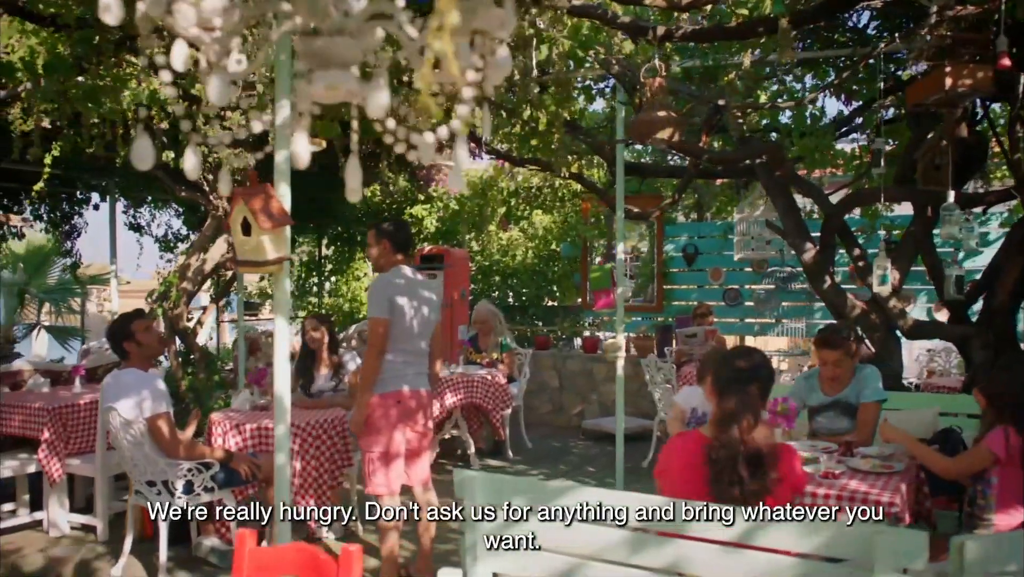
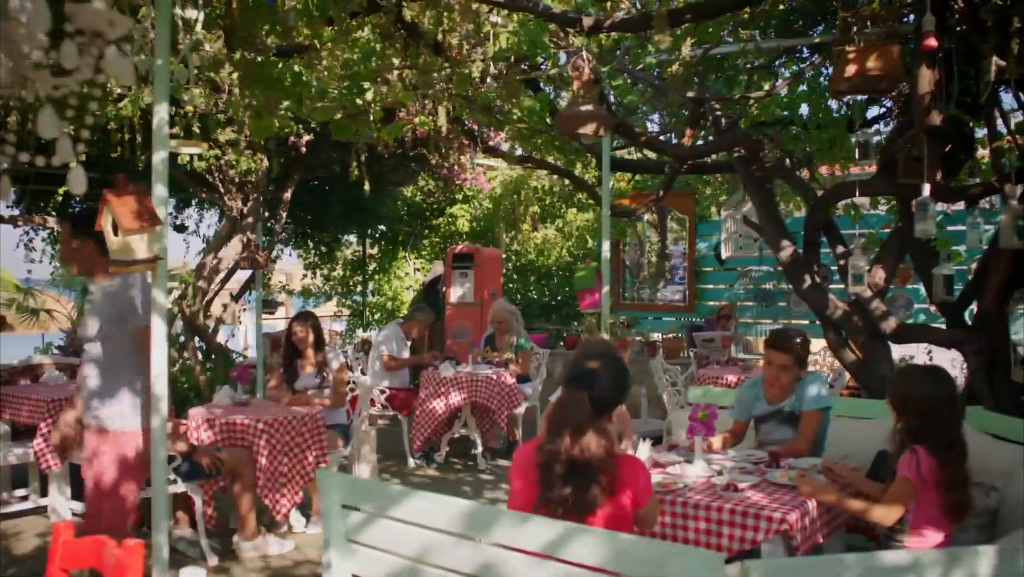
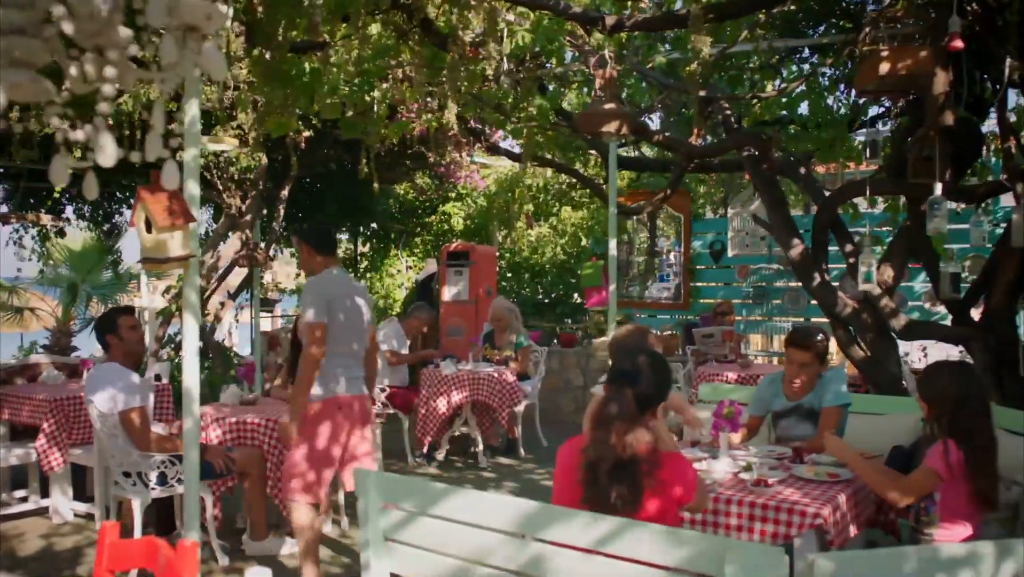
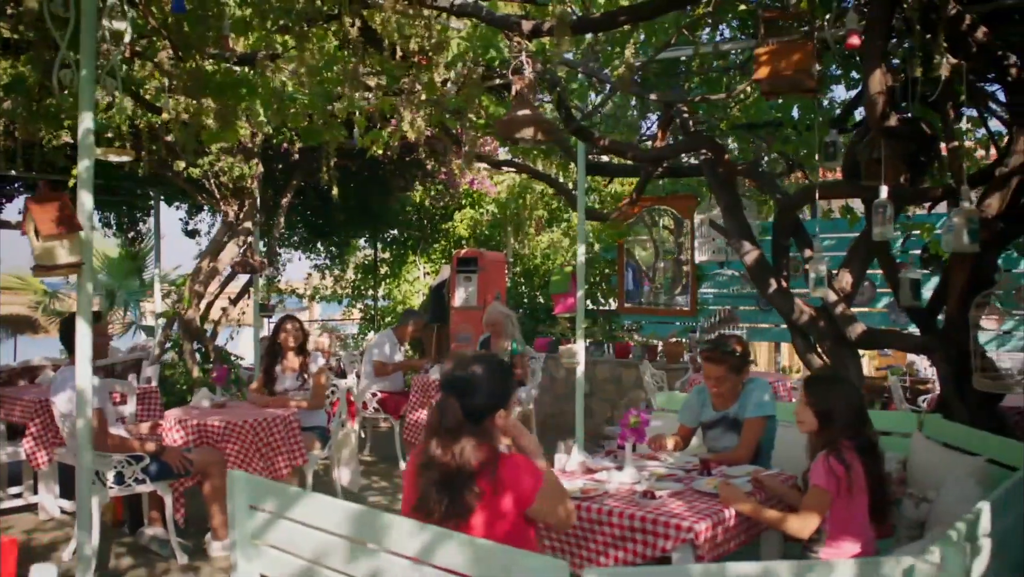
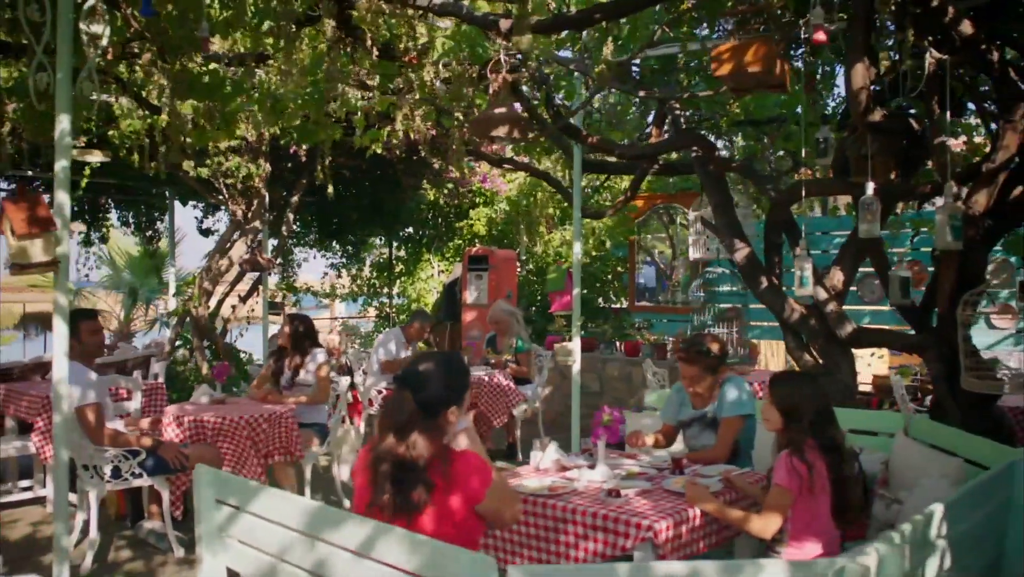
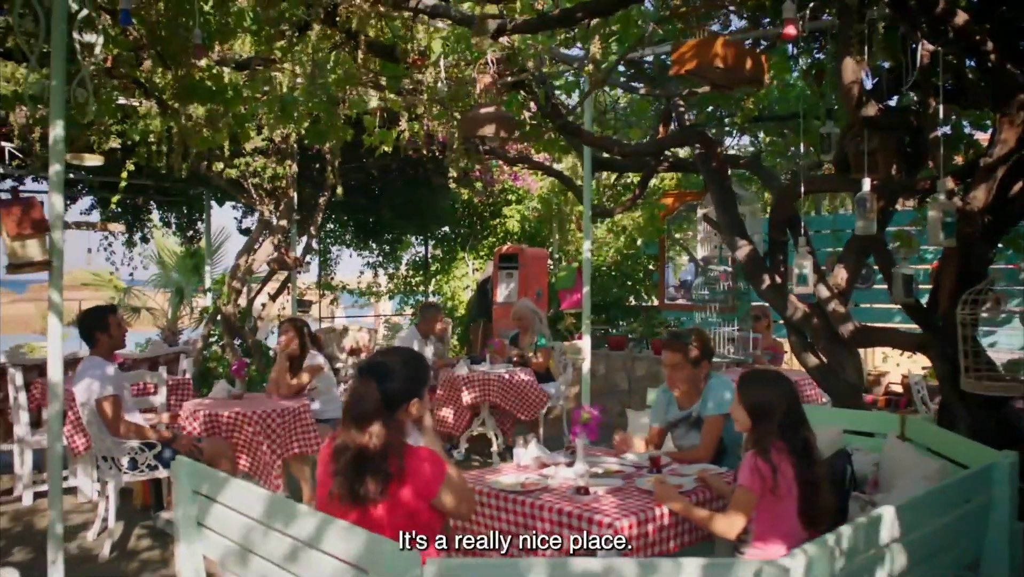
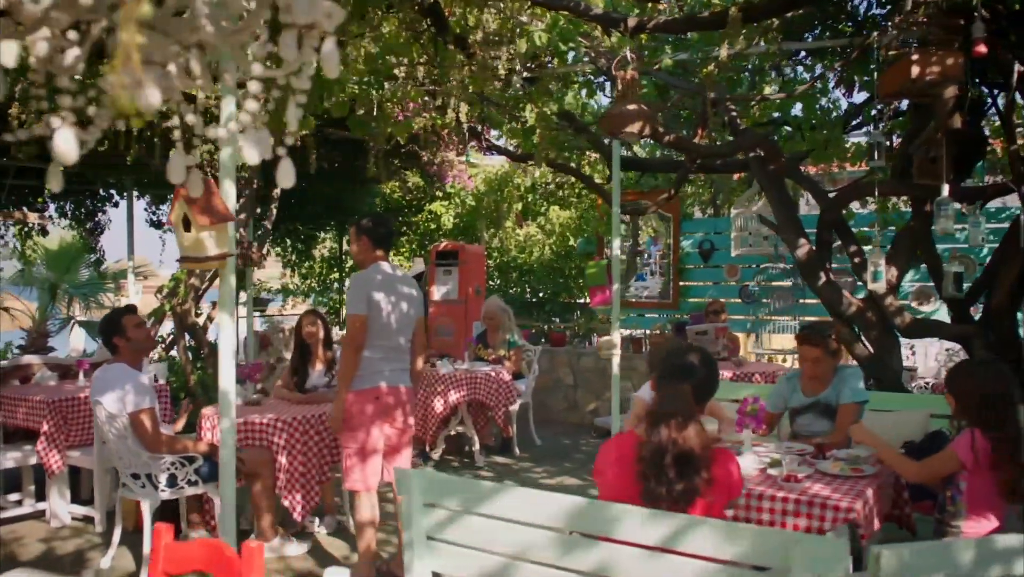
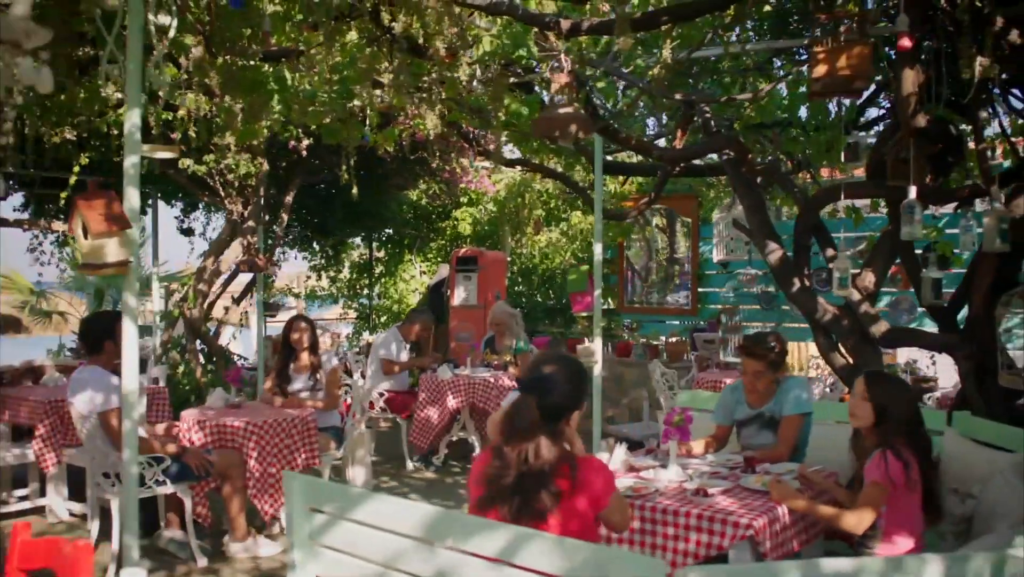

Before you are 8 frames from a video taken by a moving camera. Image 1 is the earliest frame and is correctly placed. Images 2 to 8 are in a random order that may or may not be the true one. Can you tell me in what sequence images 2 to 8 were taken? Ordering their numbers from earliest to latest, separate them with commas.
7, 3, 2, 8, 4, 5, 6
